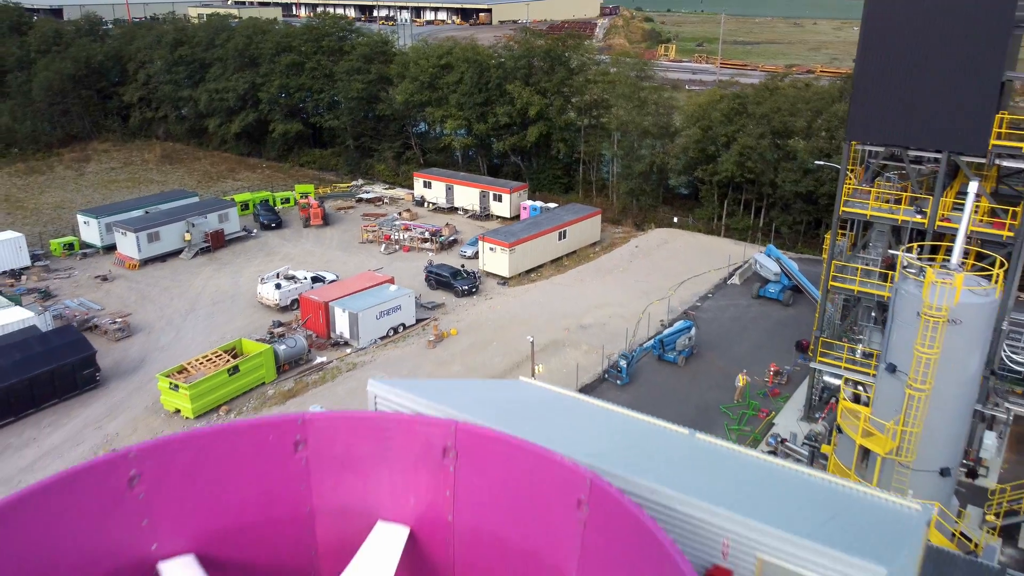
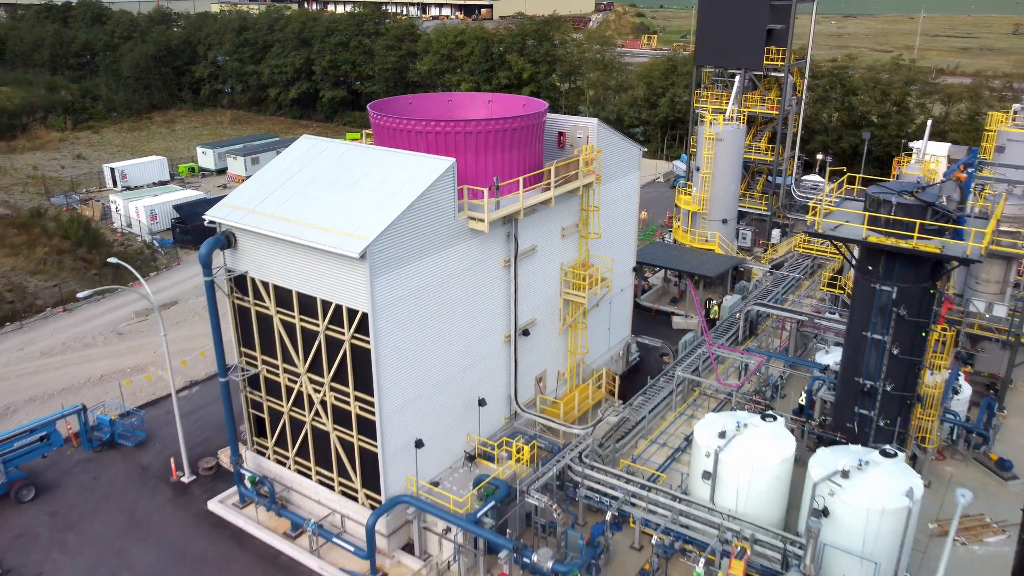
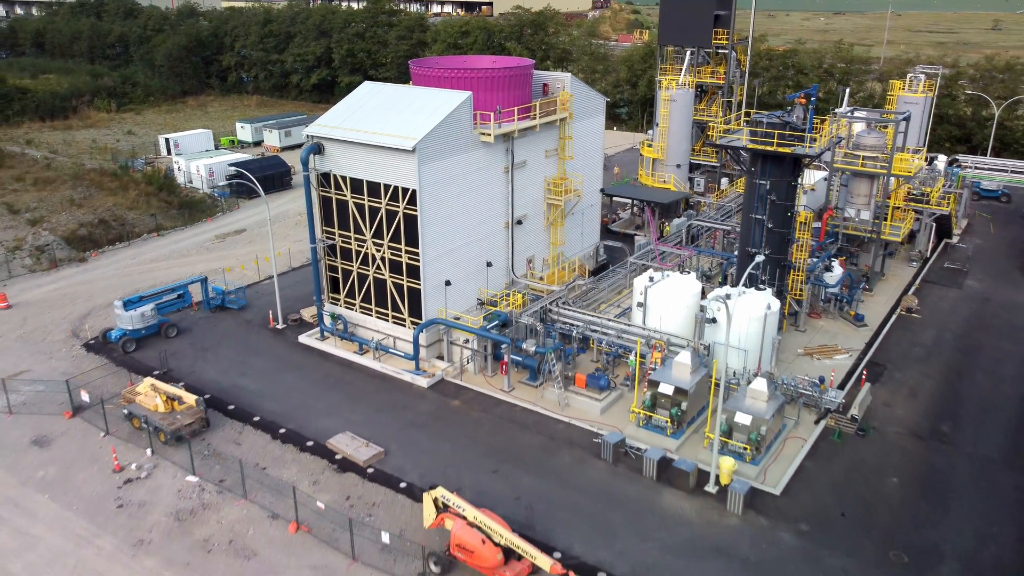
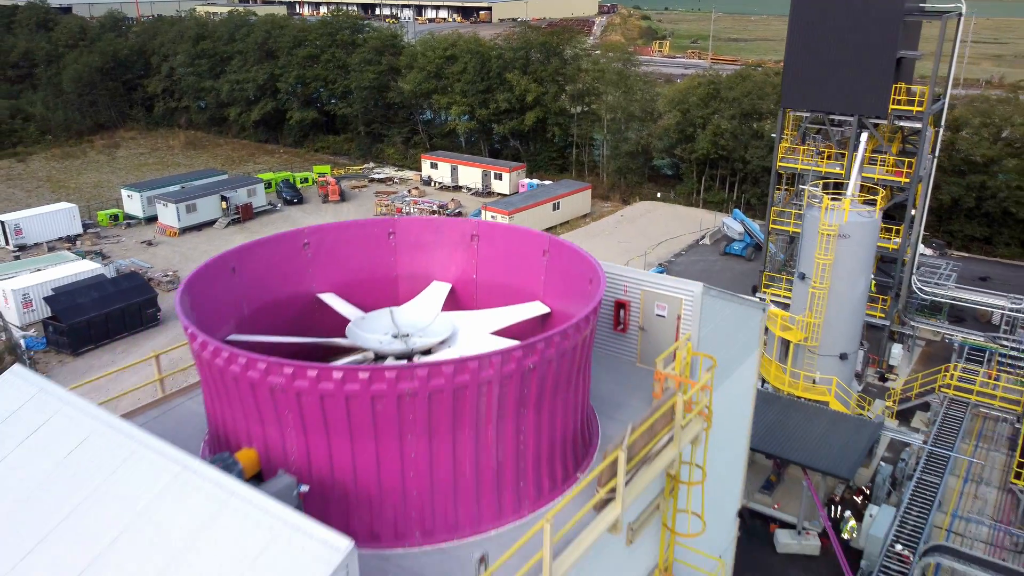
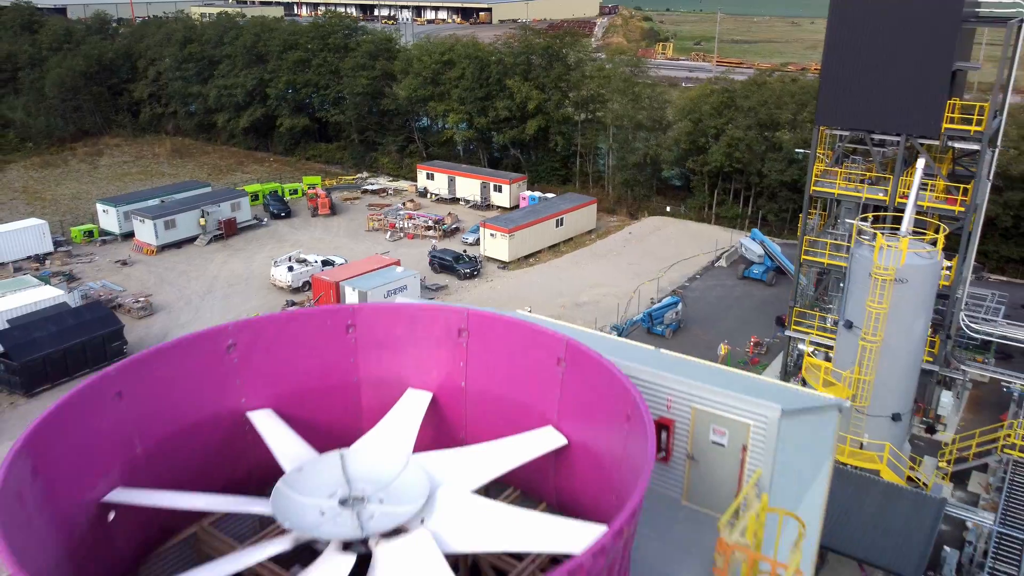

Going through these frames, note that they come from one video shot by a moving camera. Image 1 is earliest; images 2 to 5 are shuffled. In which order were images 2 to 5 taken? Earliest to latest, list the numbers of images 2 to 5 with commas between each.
5, 4, 2, 3
